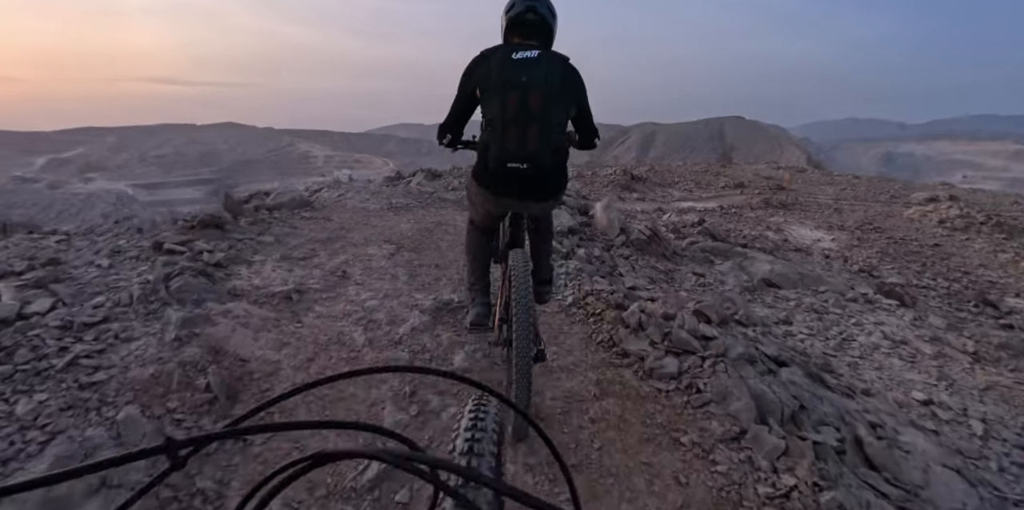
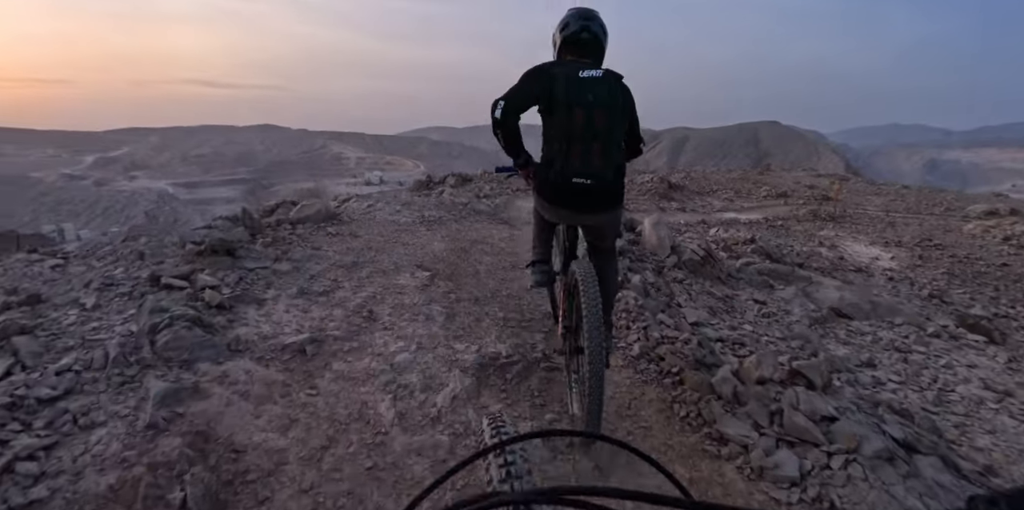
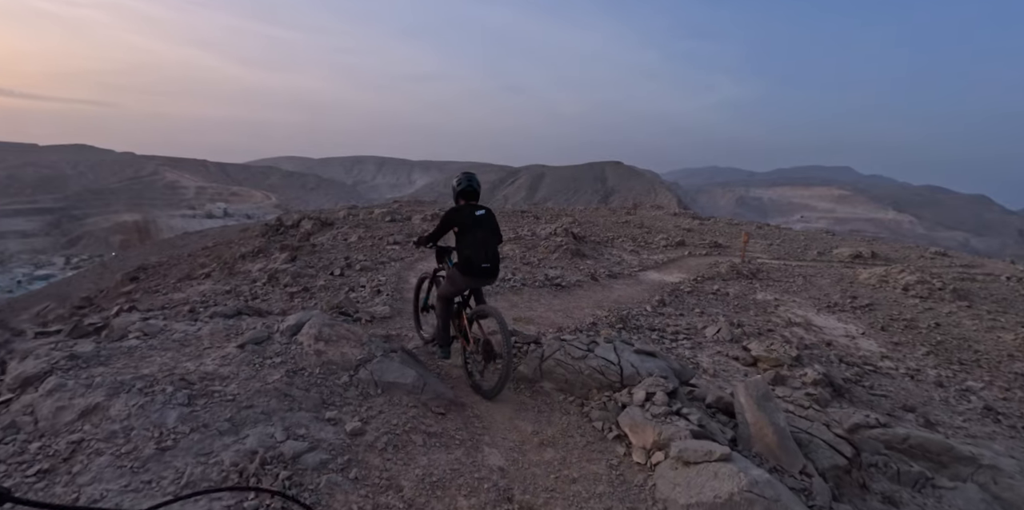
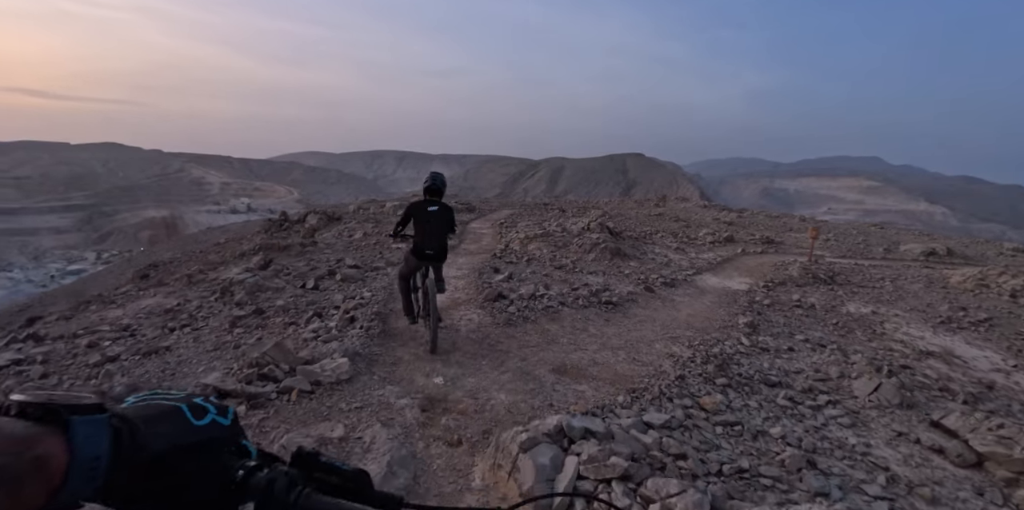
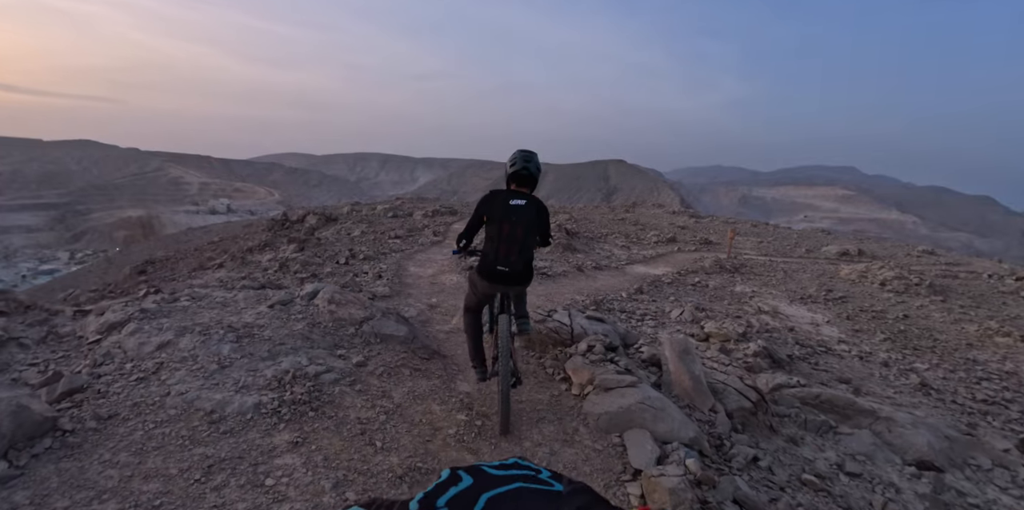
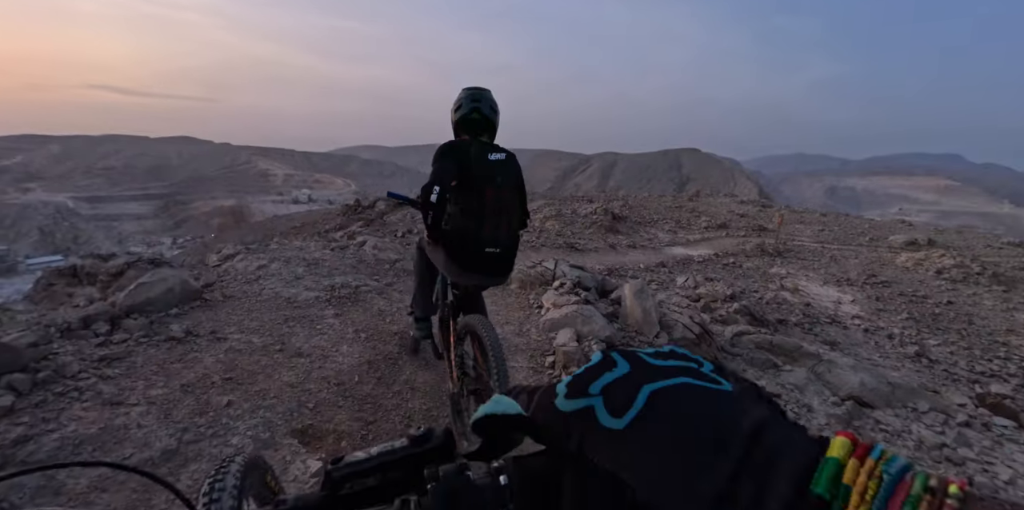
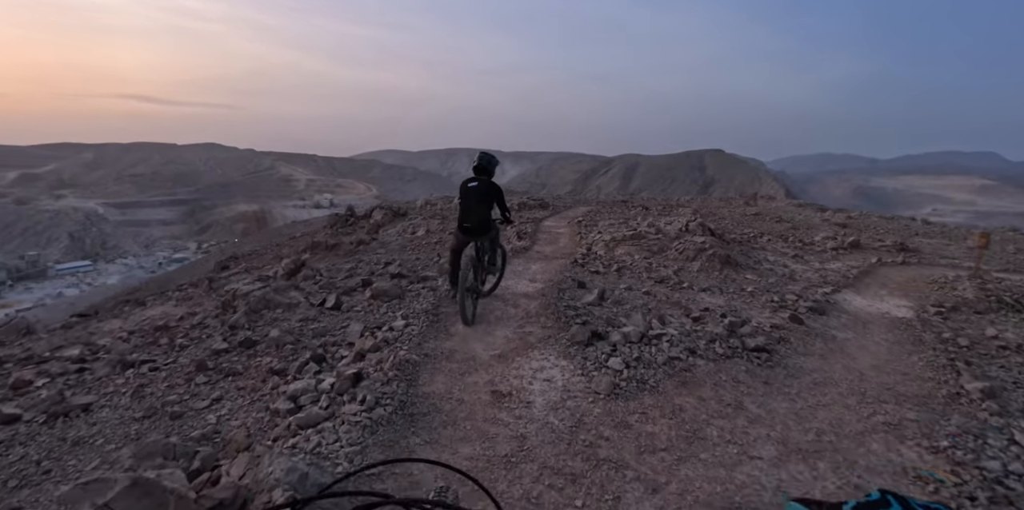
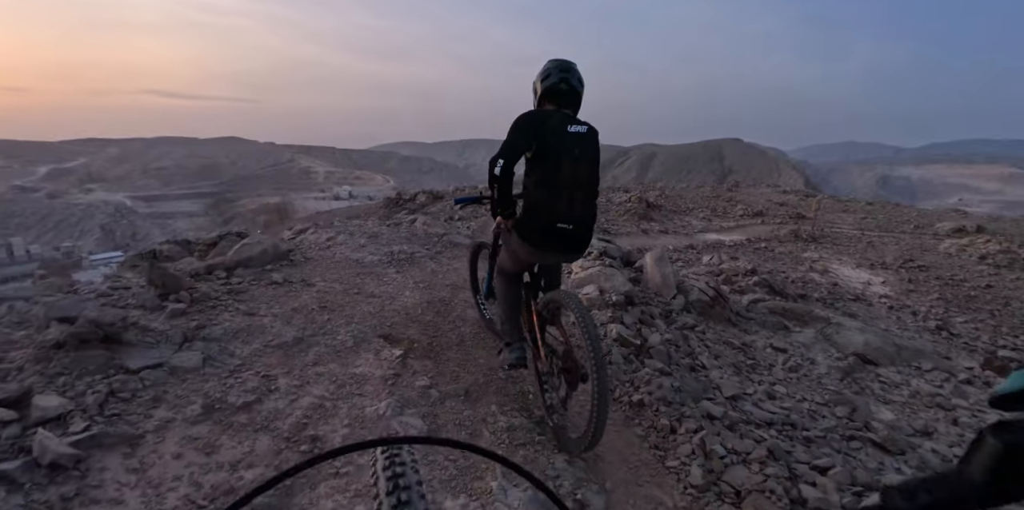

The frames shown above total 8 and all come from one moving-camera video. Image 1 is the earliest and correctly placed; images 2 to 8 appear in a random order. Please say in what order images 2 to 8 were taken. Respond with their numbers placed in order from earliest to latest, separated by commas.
2, 8, 6, 5, 3, 4, 7
